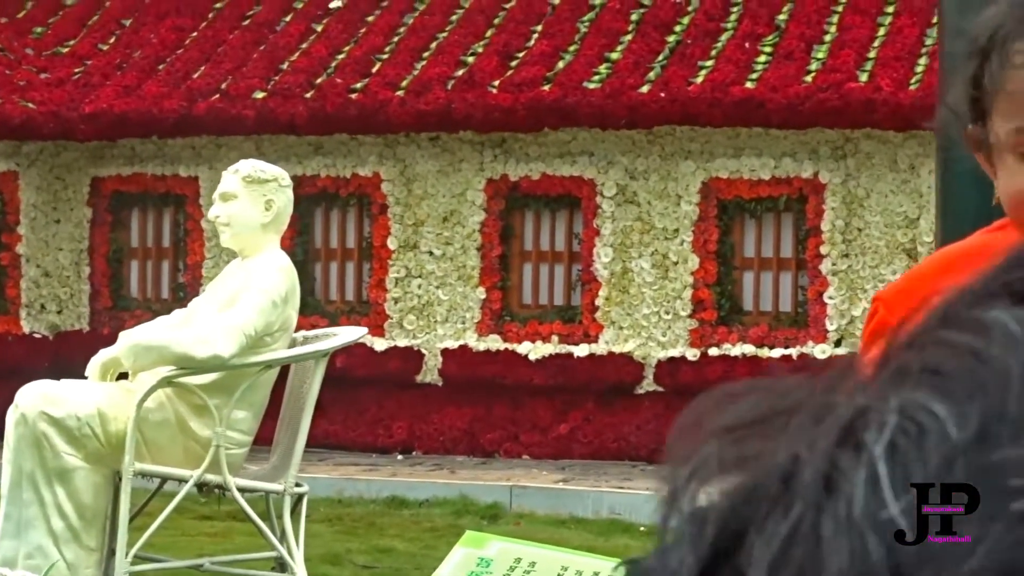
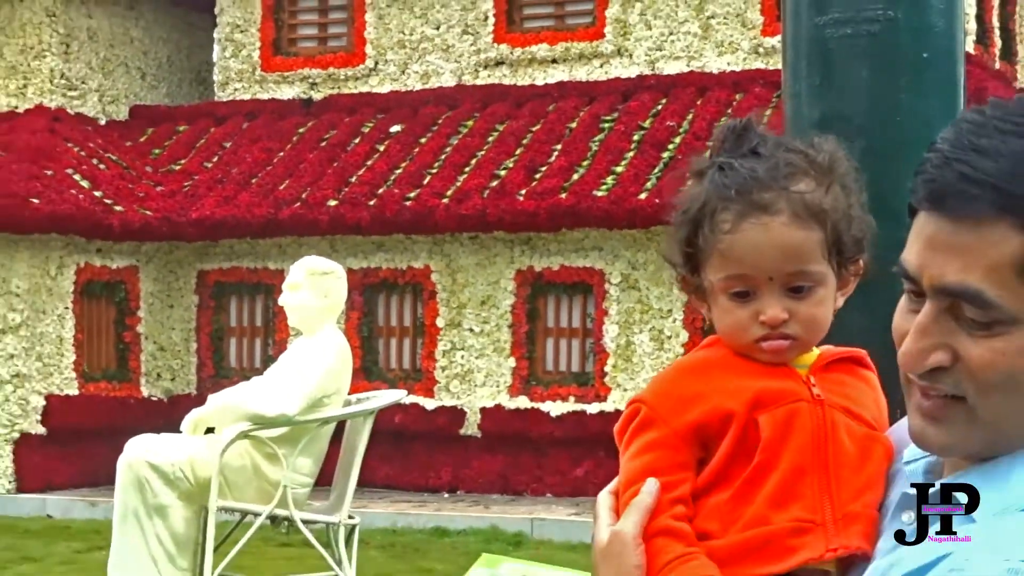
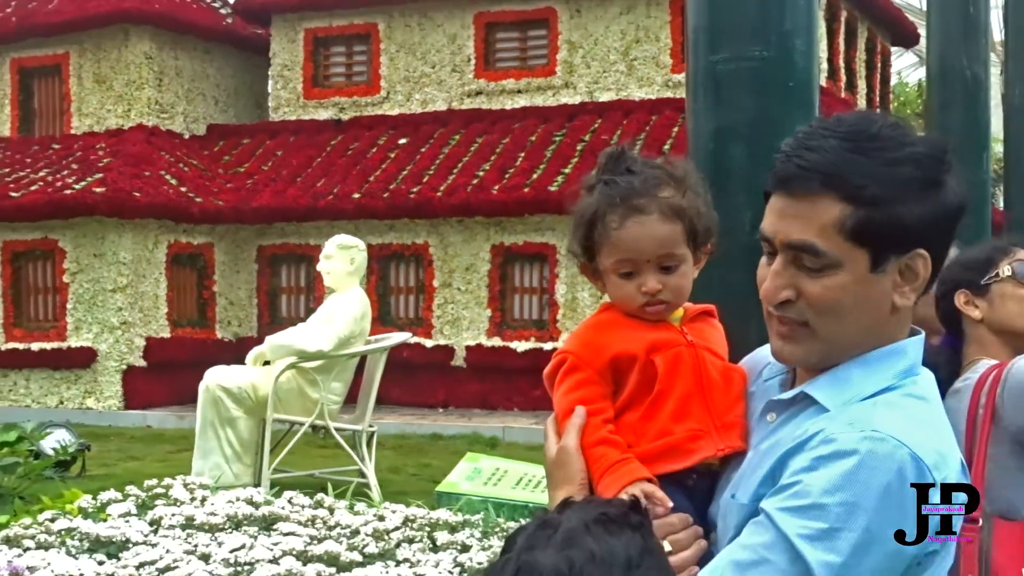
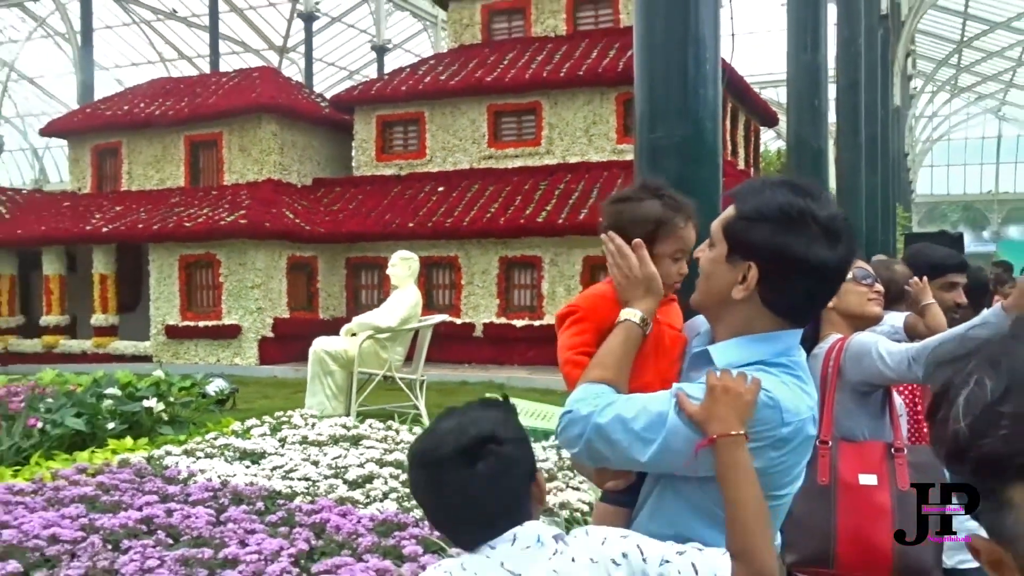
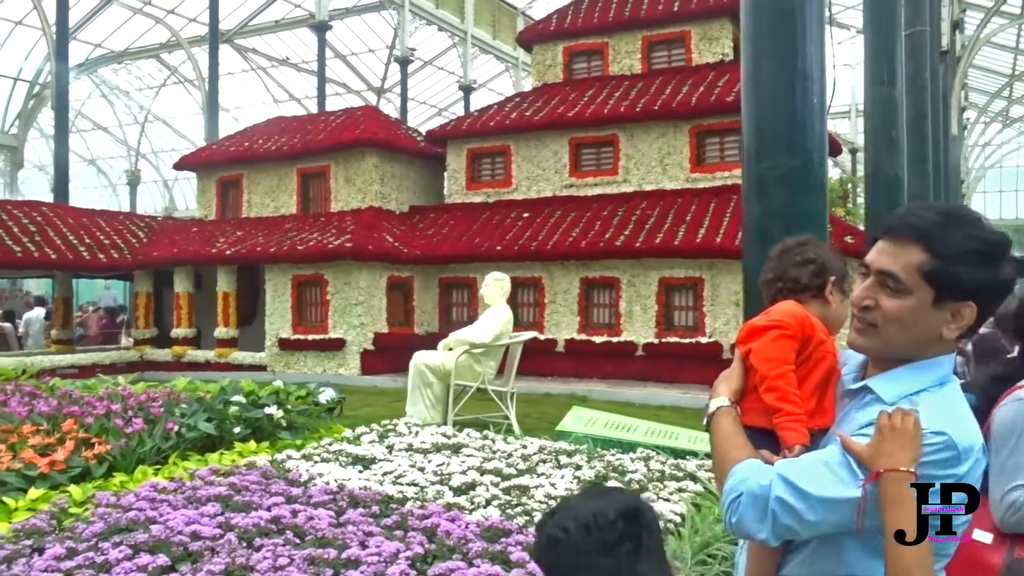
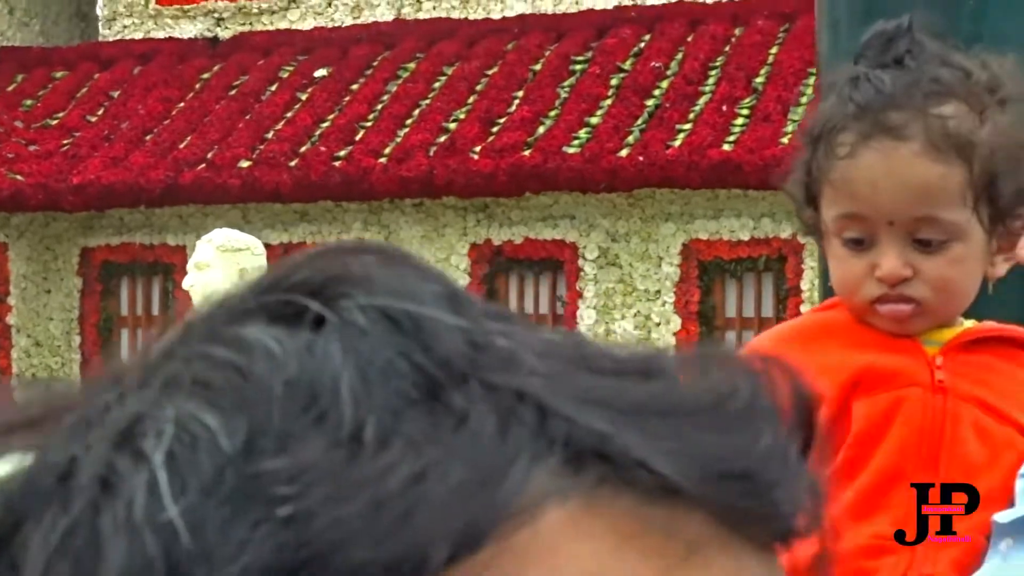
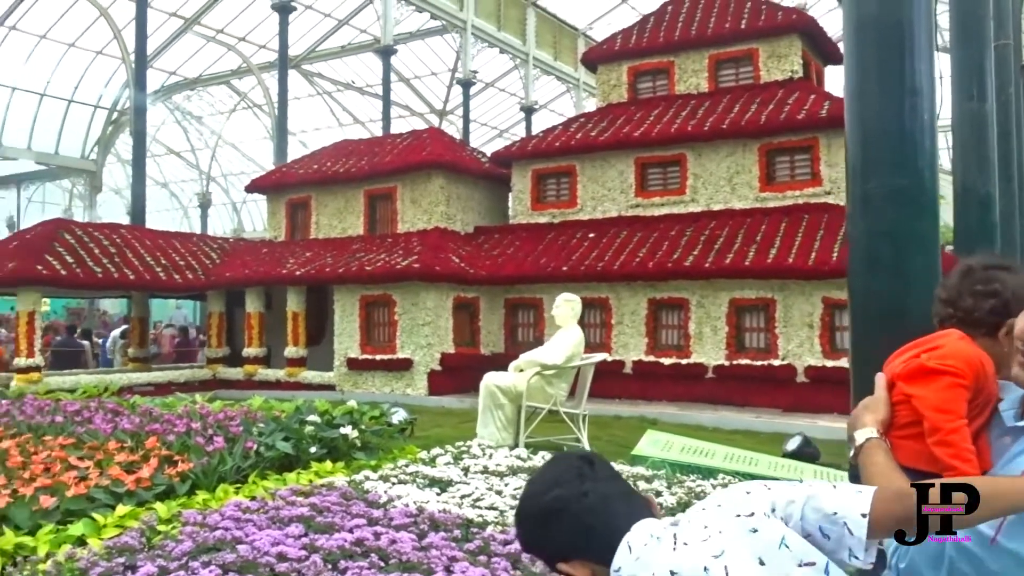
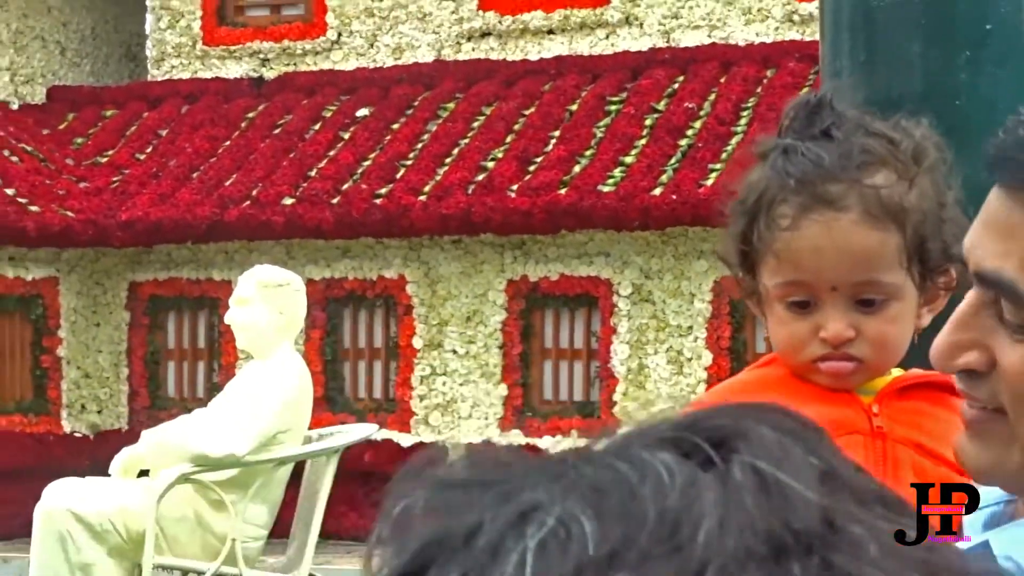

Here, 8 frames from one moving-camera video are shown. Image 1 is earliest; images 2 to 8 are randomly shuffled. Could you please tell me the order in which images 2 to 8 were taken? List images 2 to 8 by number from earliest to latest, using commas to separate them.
6, 8, 2, 3, 4, 5, 7
